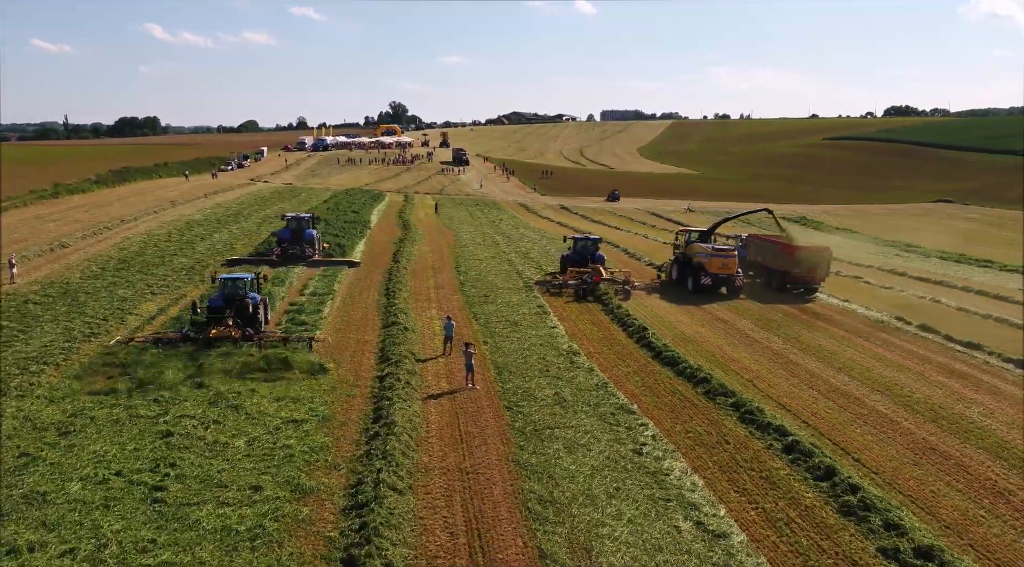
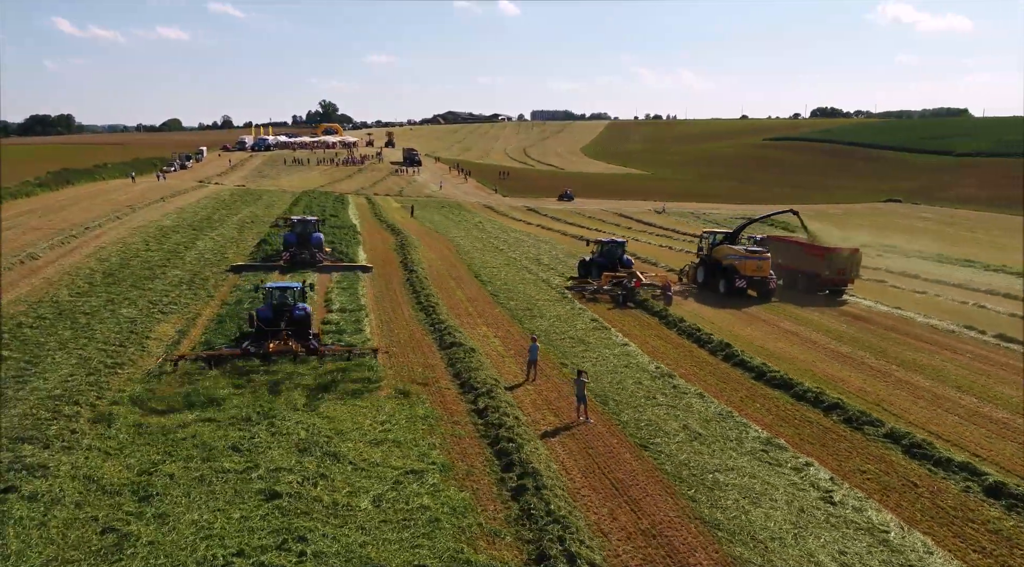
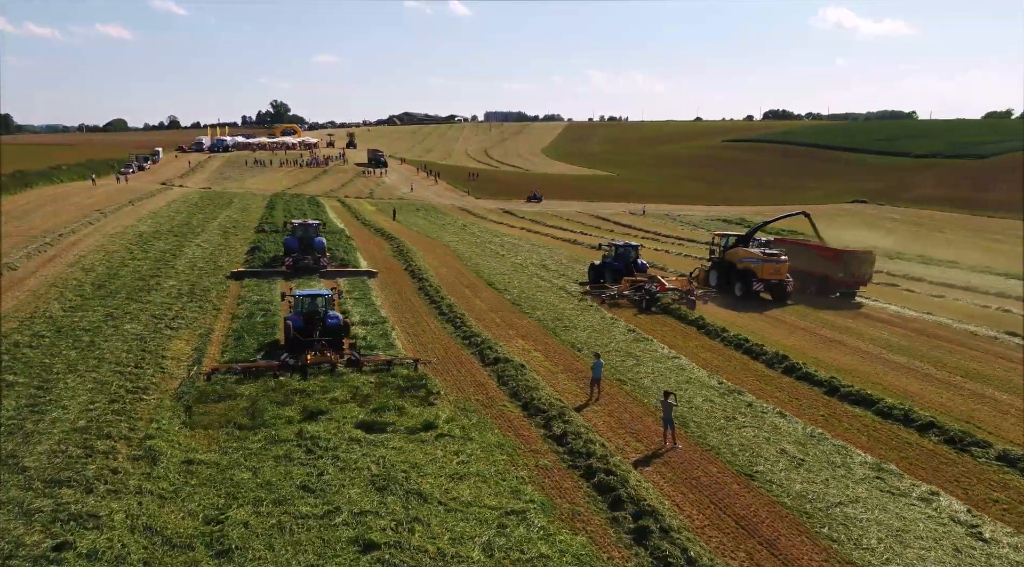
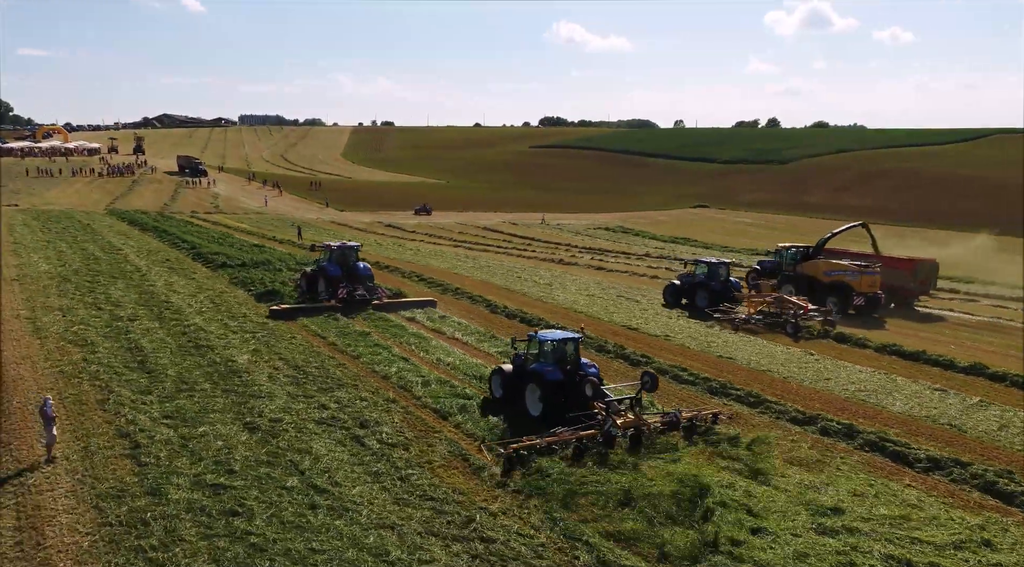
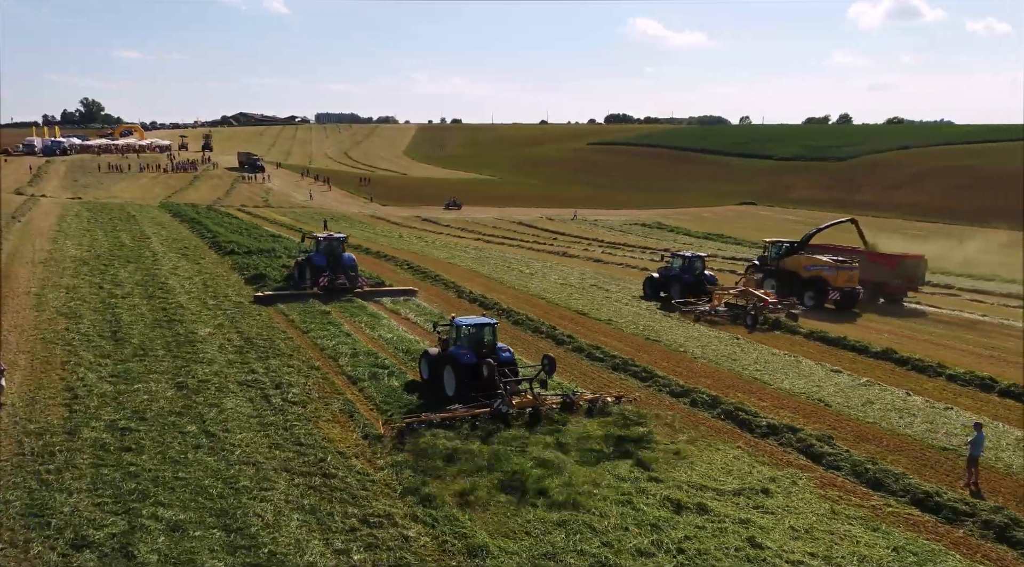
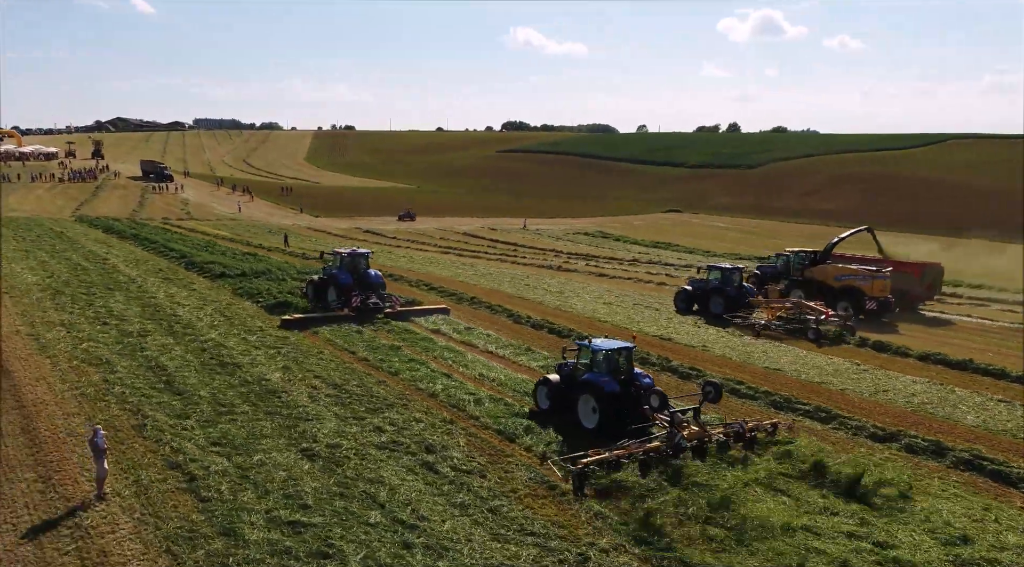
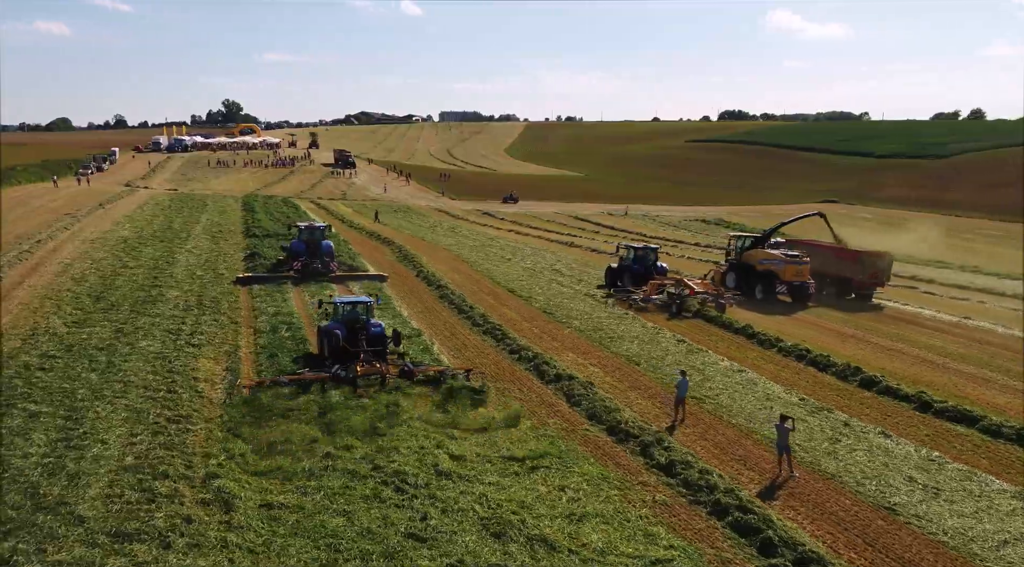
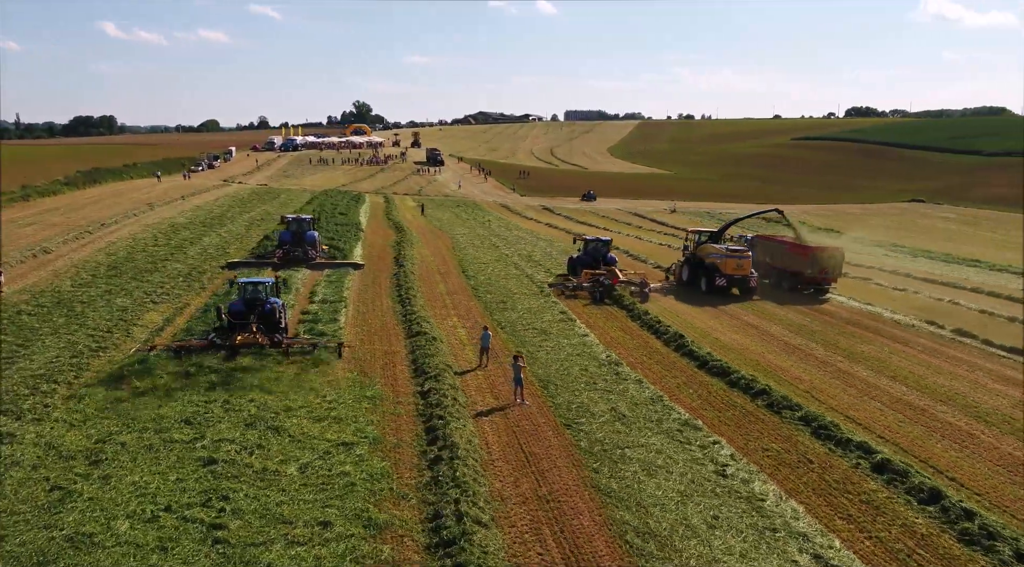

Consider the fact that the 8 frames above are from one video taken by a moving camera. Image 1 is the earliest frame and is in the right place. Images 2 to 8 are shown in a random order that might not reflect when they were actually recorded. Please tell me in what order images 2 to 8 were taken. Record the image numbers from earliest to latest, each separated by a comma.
8, 2, 3, 7, 5, 4, 6
